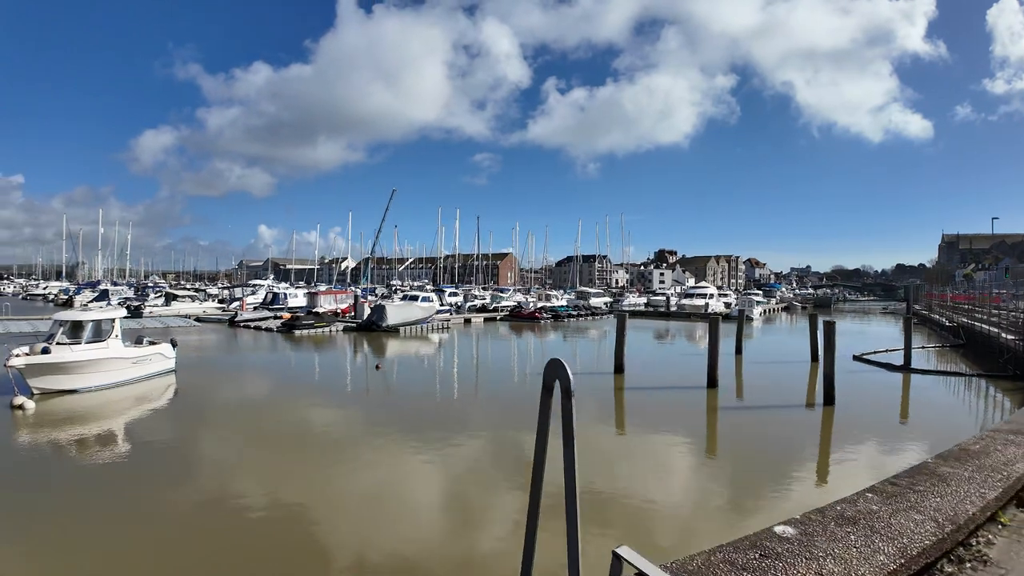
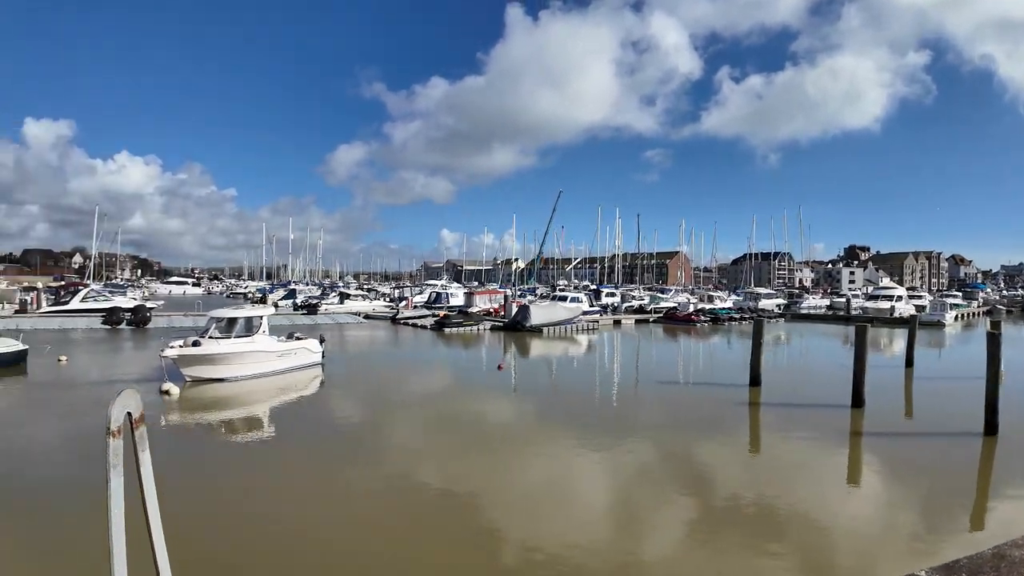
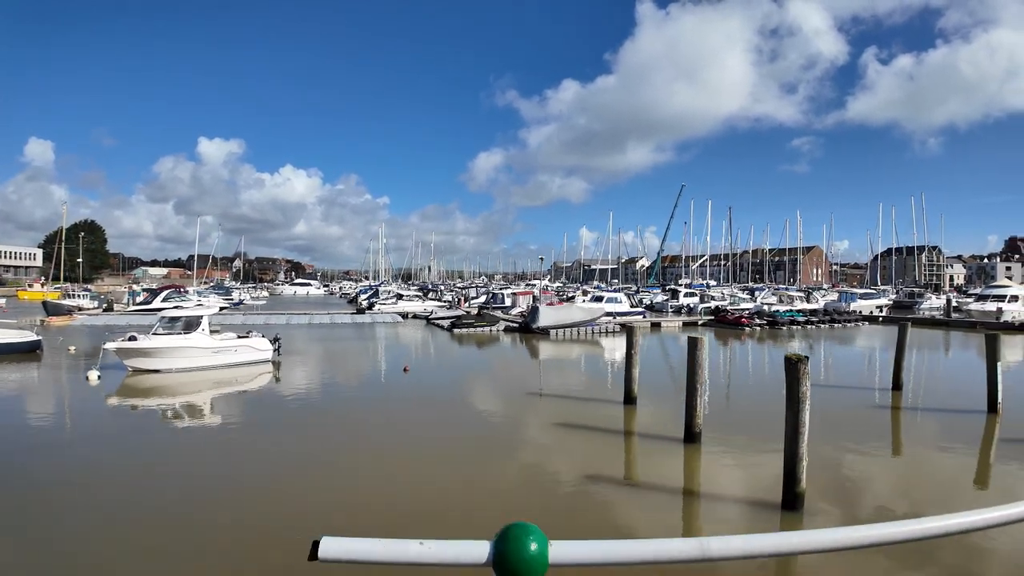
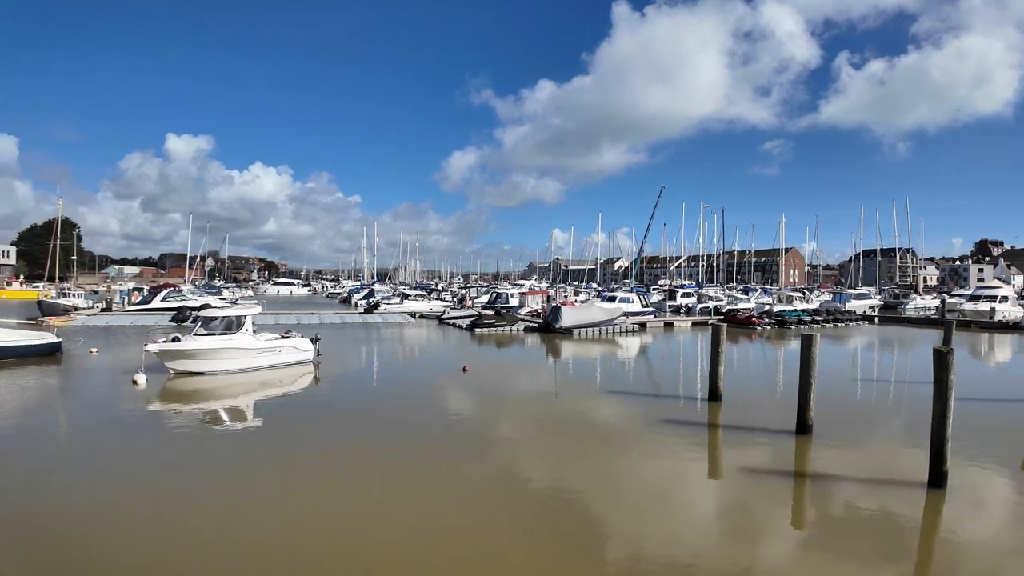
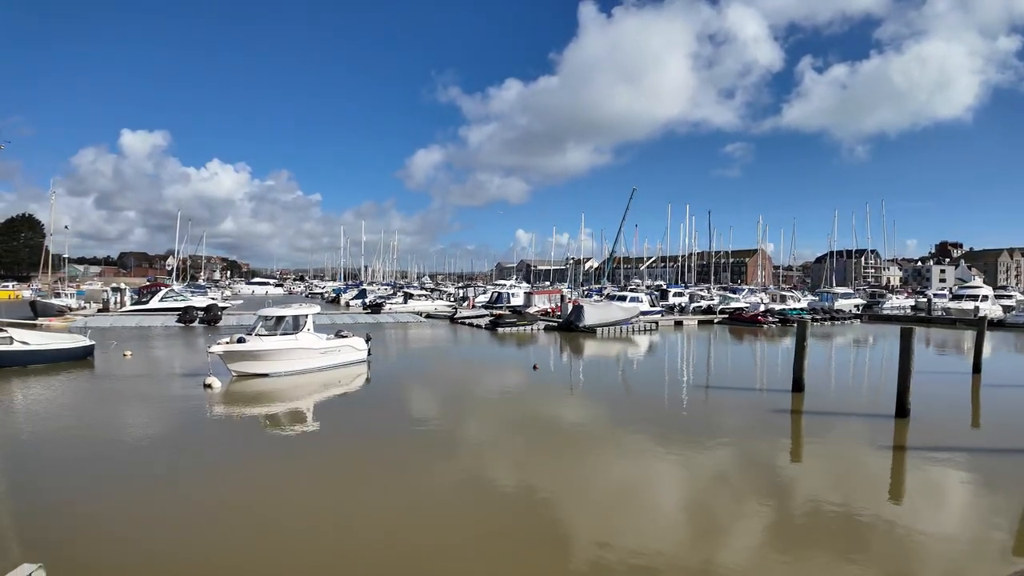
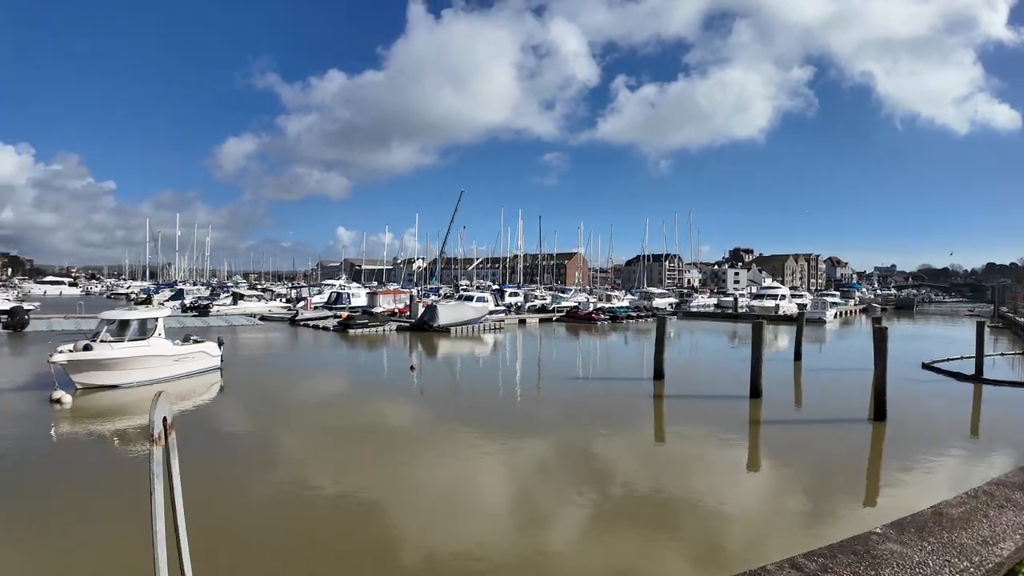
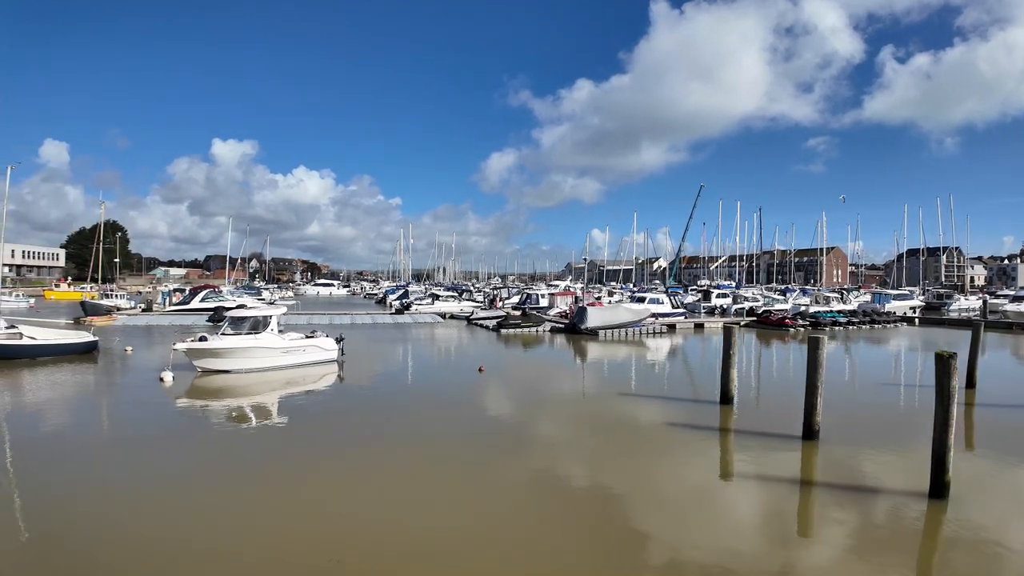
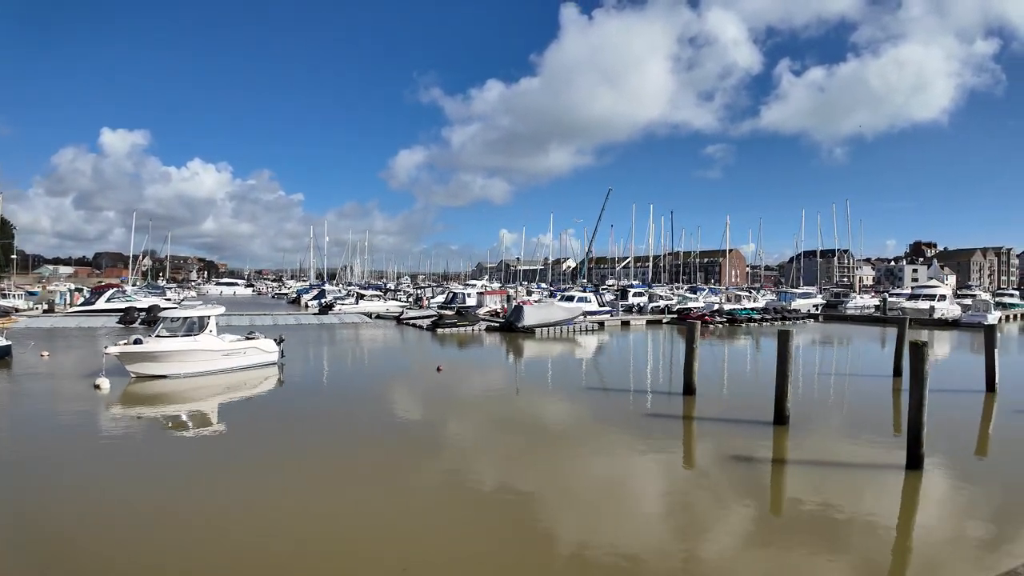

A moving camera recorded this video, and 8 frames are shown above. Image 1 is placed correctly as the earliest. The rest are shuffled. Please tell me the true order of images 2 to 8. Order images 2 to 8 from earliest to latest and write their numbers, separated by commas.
6, 2, 5, 8, 4, 7, 3
